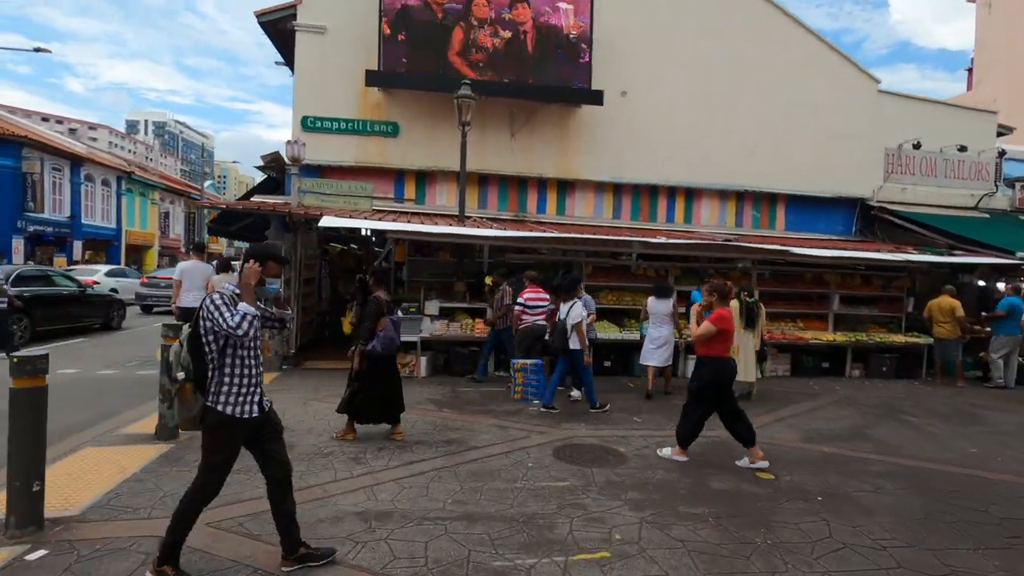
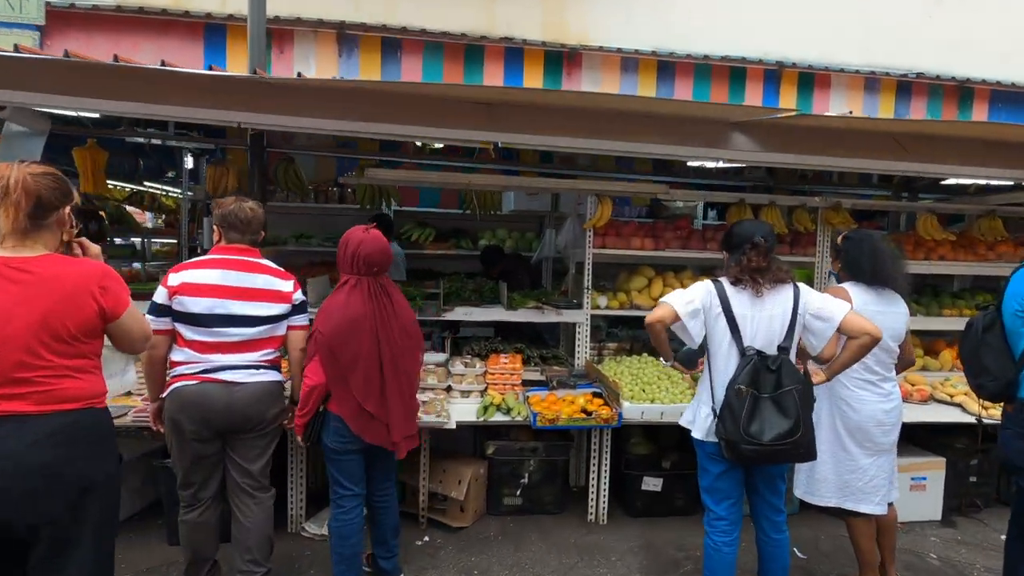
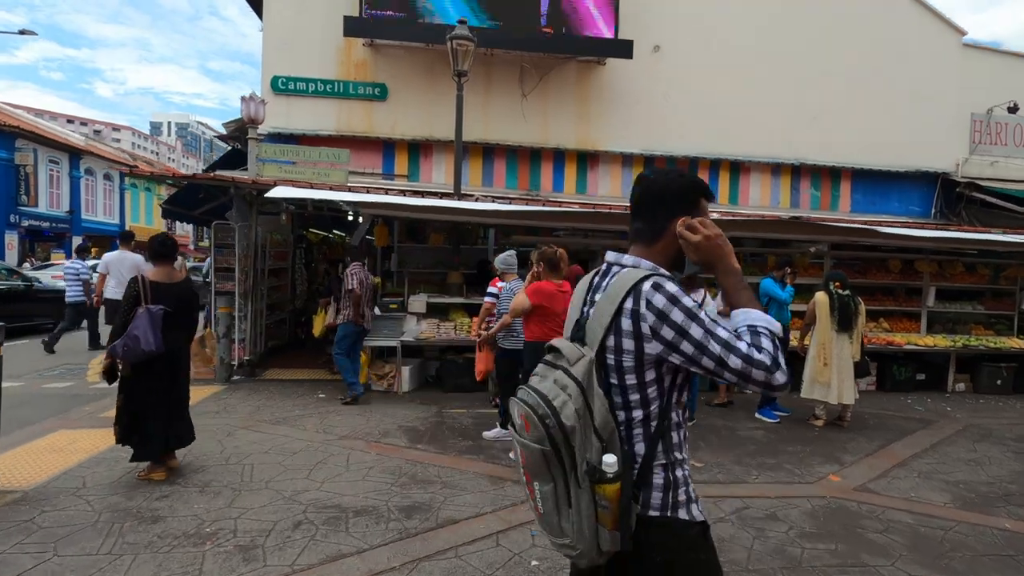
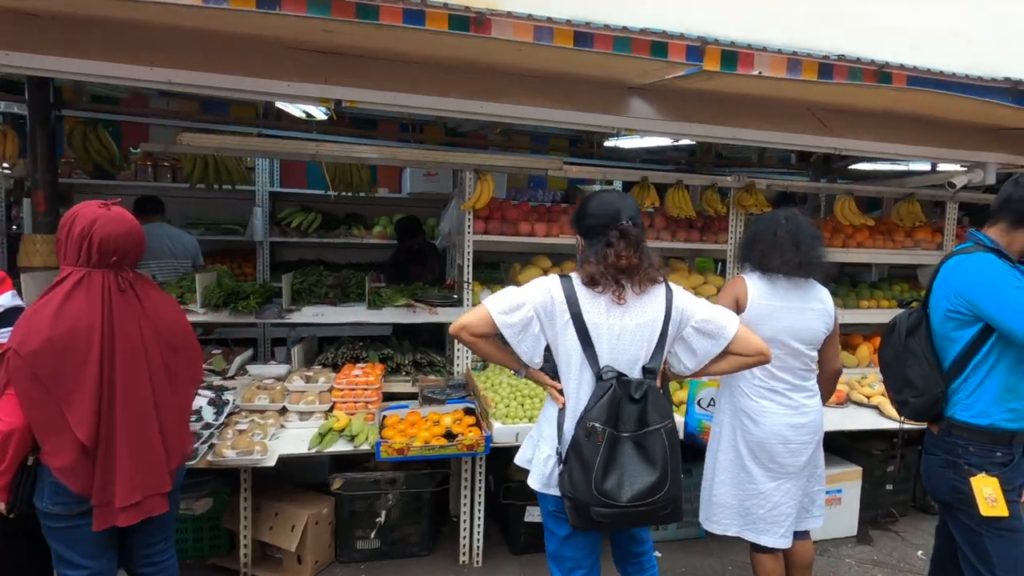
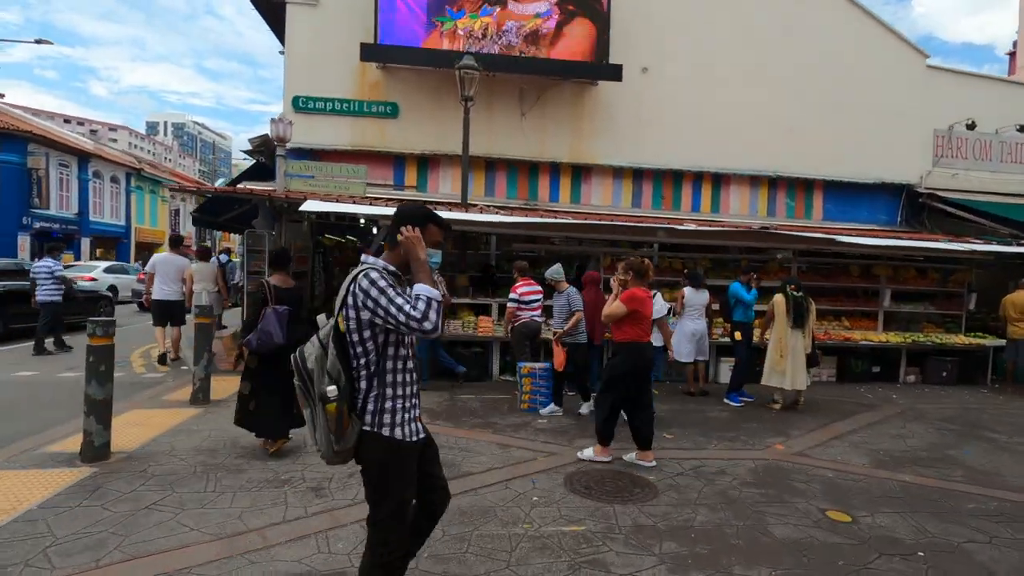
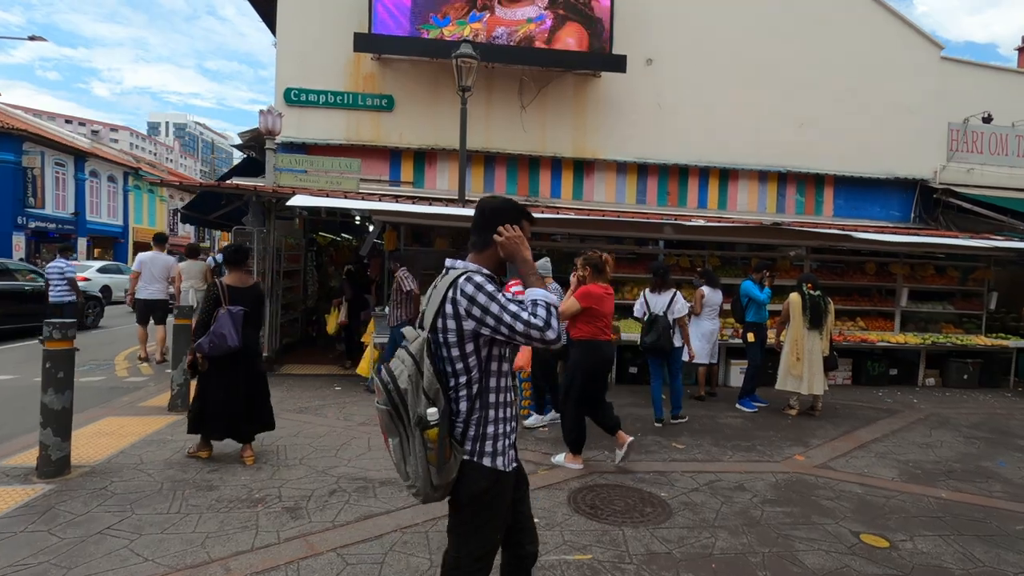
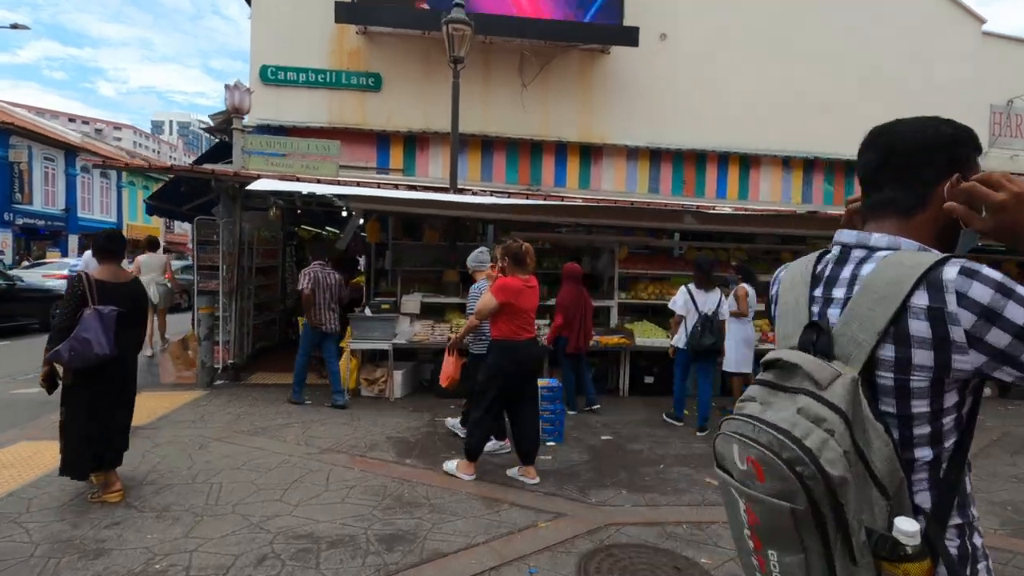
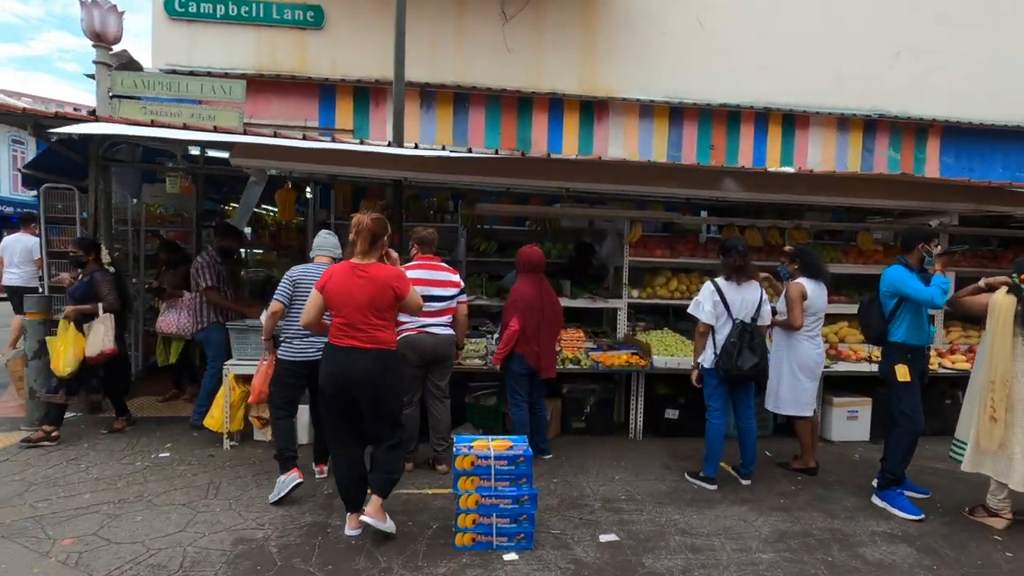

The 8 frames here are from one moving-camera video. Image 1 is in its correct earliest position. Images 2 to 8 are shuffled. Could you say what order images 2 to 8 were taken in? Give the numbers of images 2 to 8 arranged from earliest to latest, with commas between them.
5, 6, 3, 7, 8, 2, 4
